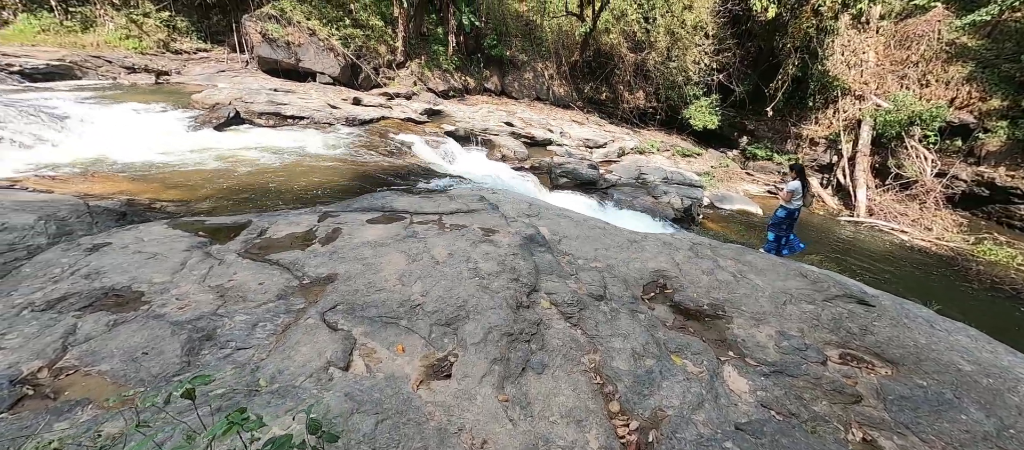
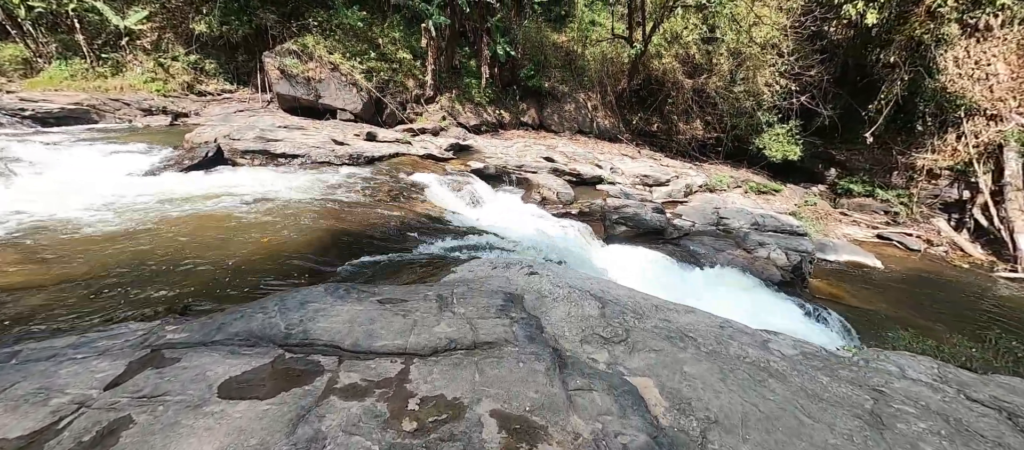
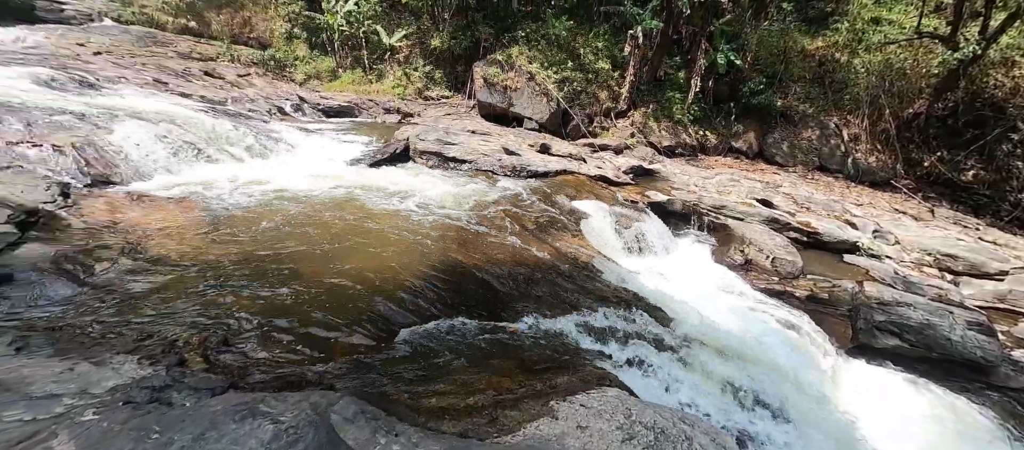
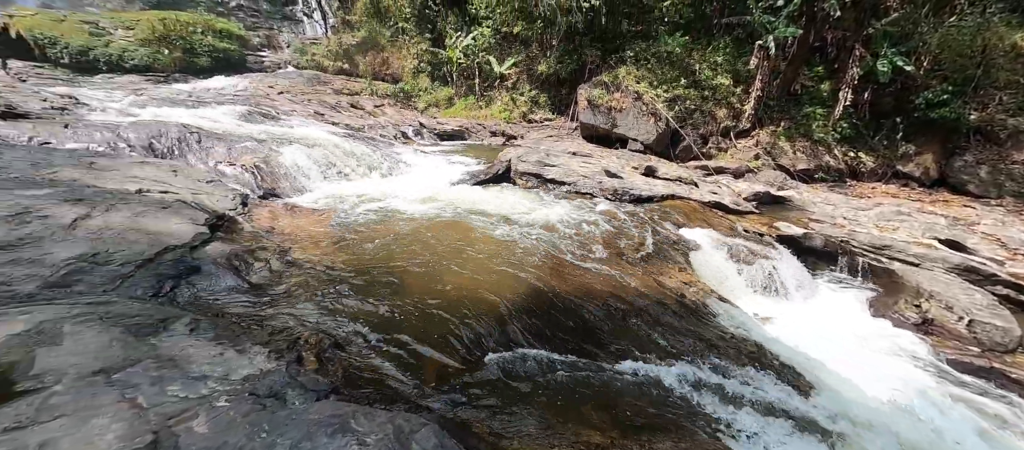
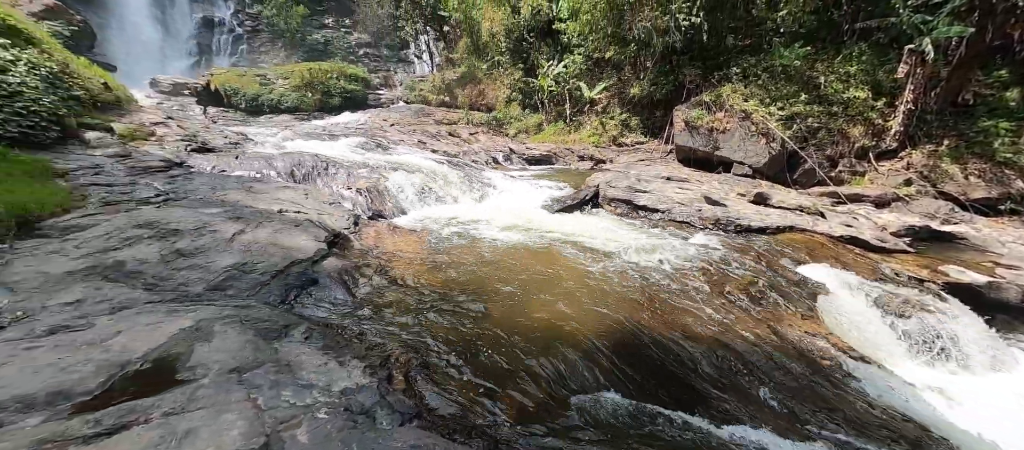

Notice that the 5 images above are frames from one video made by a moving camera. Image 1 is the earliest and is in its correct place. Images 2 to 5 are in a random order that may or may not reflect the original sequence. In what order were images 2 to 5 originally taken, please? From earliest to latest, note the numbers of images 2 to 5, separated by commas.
2, 3, 4, 5
